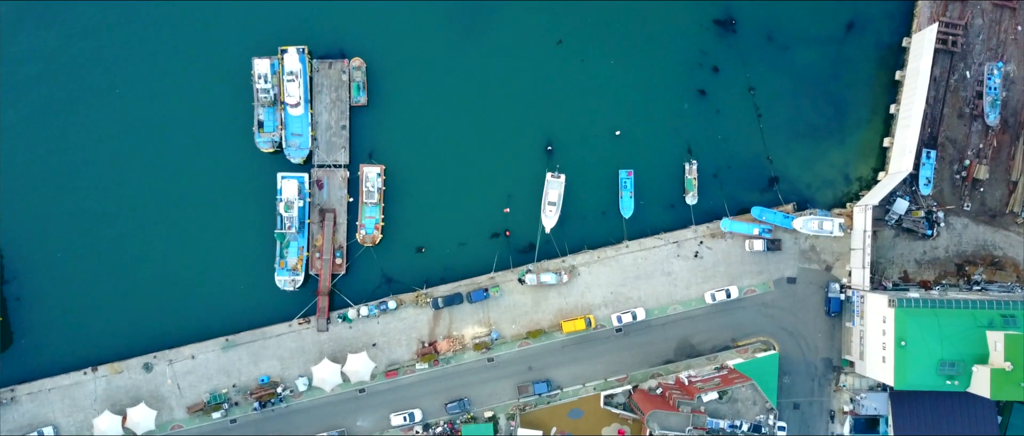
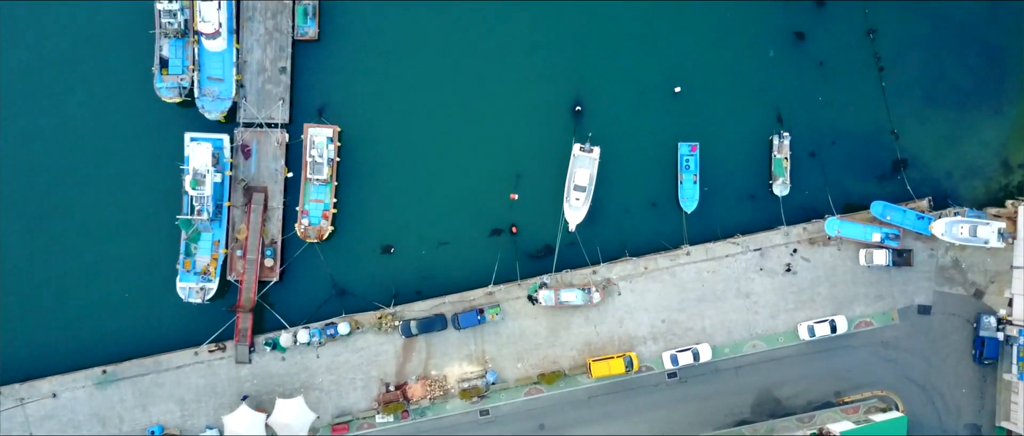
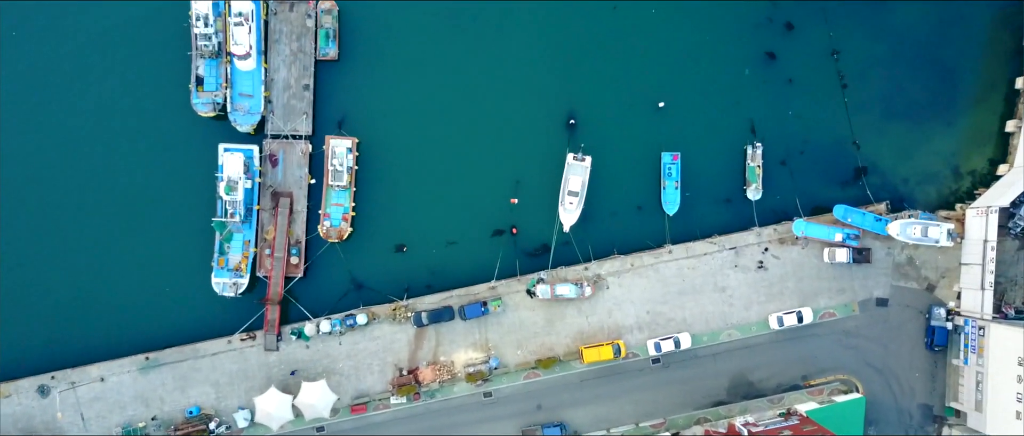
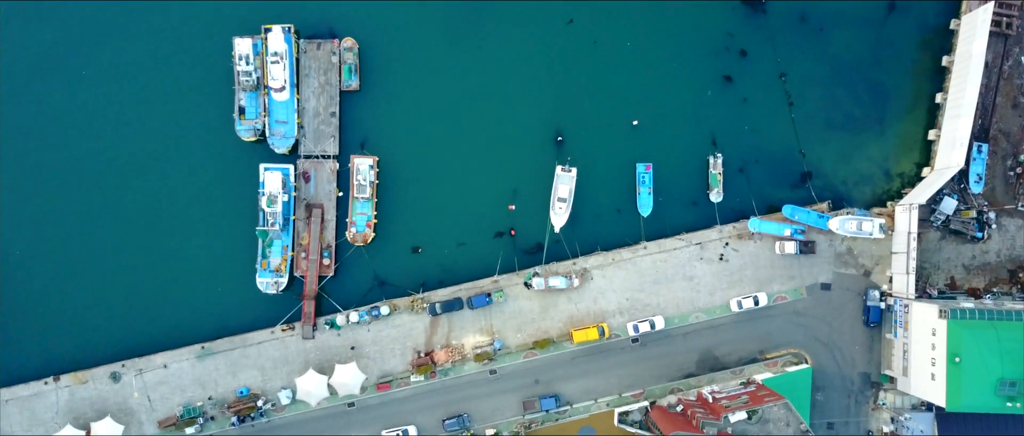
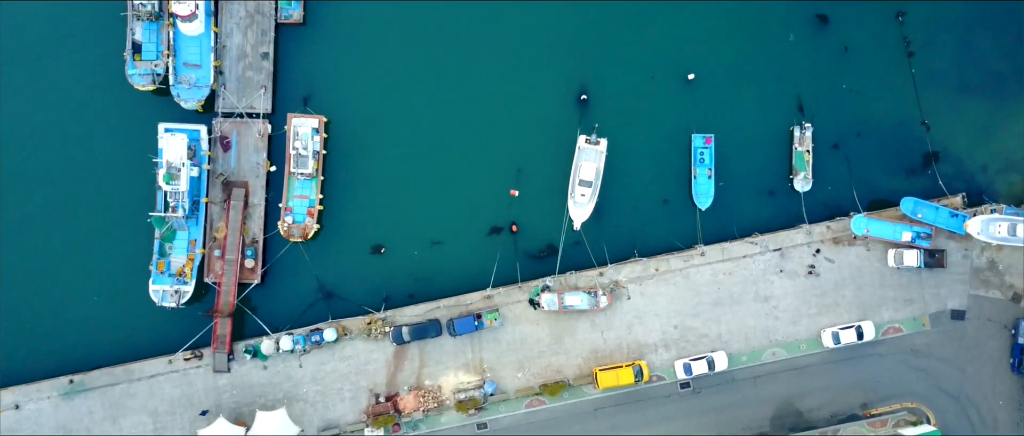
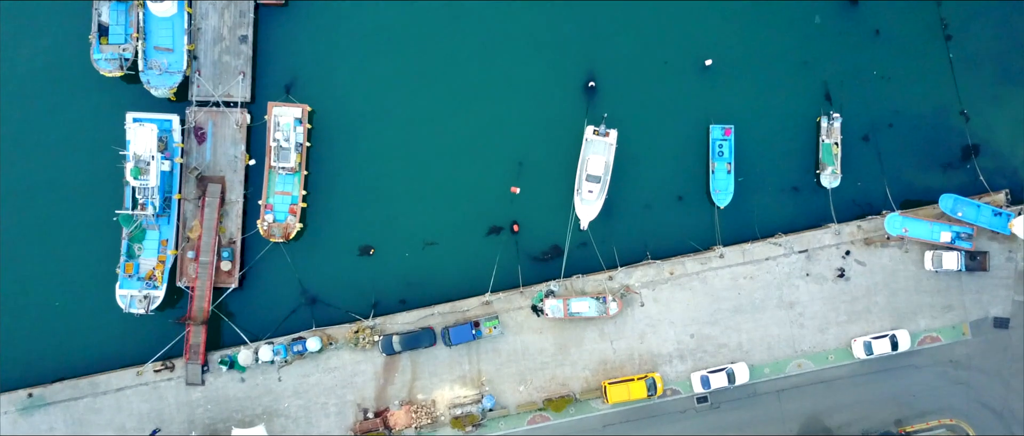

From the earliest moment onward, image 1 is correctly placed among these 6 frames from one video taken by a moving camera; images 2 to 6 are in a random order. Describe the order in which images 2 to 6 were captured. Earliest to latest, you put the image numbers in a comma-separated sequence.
4, 3, 2, 5, 6
